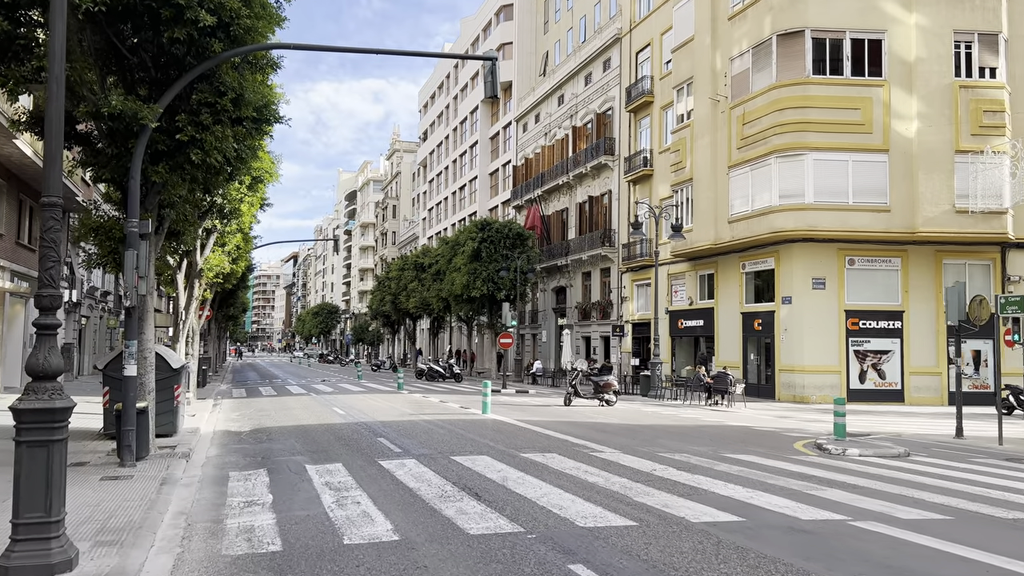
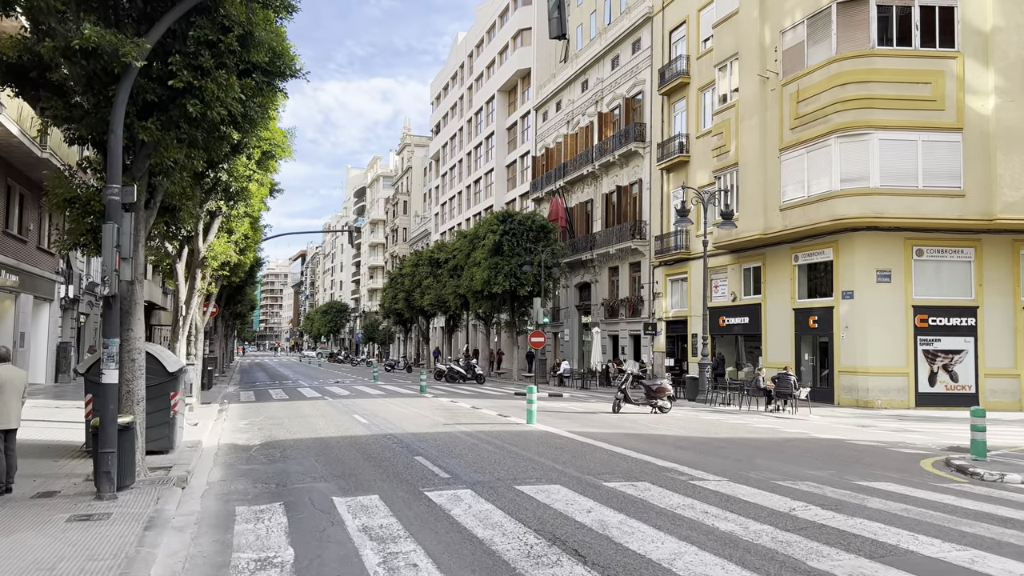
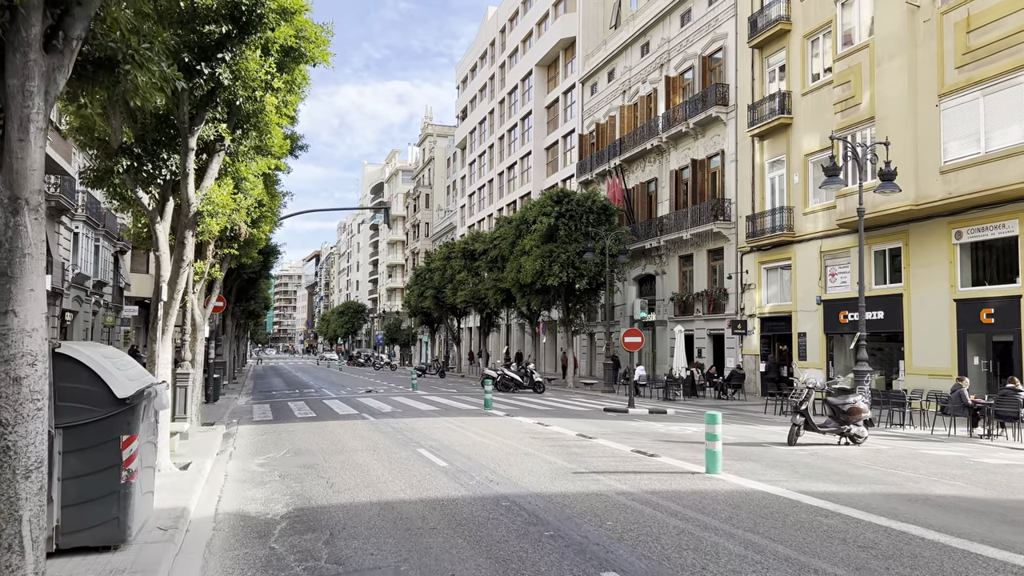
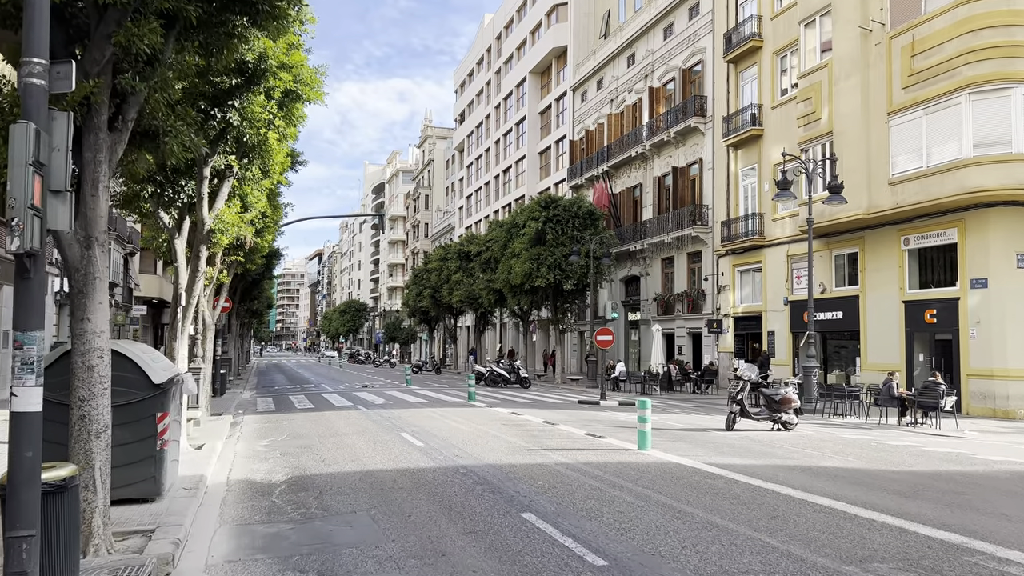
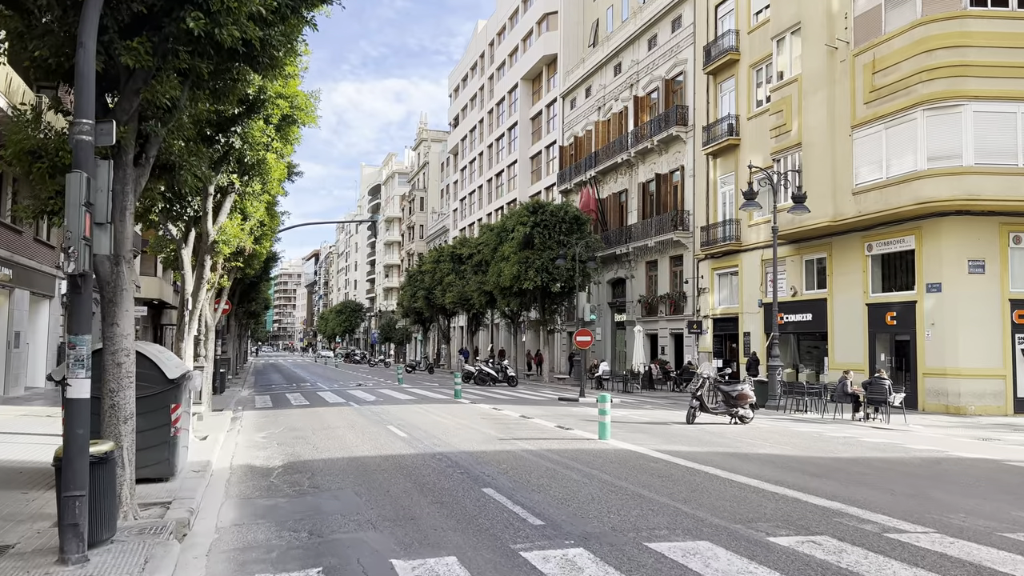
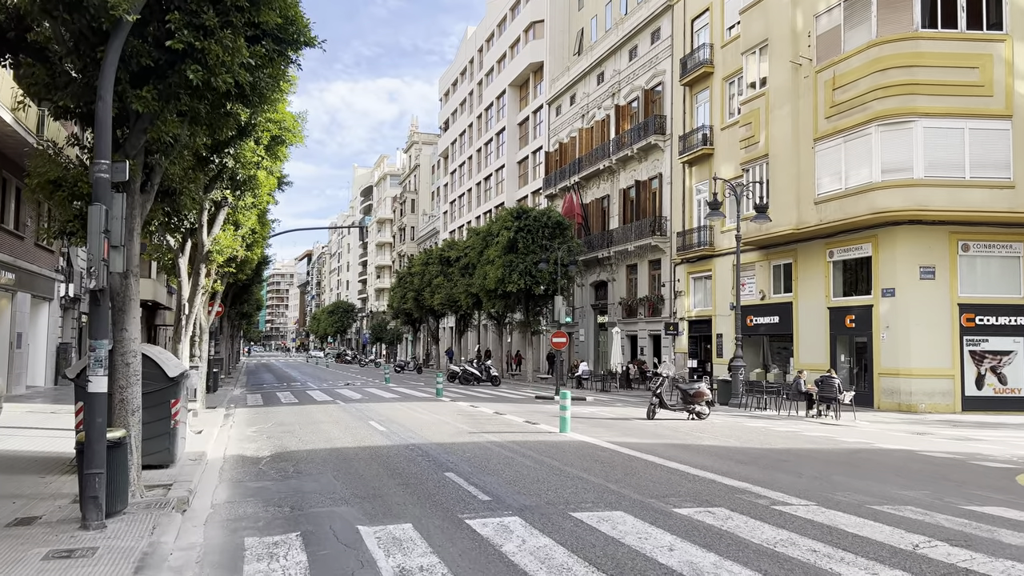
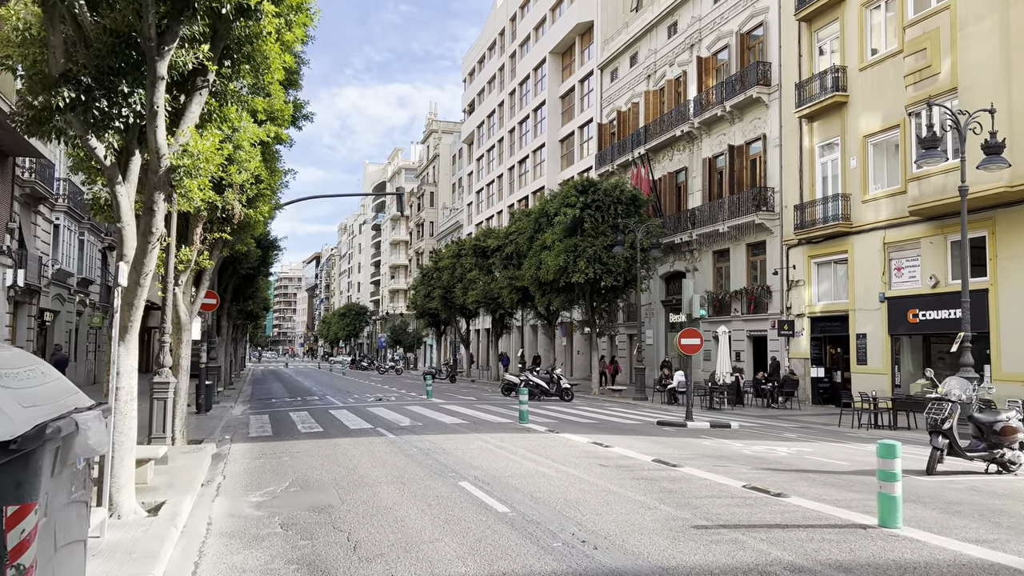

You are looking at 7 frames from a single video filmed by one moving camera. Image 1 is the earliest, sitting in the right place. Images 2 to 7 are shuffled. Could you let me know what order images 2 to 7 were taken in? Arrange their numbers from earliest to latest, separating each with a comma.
2, 6, 5, 4, 3, 7
